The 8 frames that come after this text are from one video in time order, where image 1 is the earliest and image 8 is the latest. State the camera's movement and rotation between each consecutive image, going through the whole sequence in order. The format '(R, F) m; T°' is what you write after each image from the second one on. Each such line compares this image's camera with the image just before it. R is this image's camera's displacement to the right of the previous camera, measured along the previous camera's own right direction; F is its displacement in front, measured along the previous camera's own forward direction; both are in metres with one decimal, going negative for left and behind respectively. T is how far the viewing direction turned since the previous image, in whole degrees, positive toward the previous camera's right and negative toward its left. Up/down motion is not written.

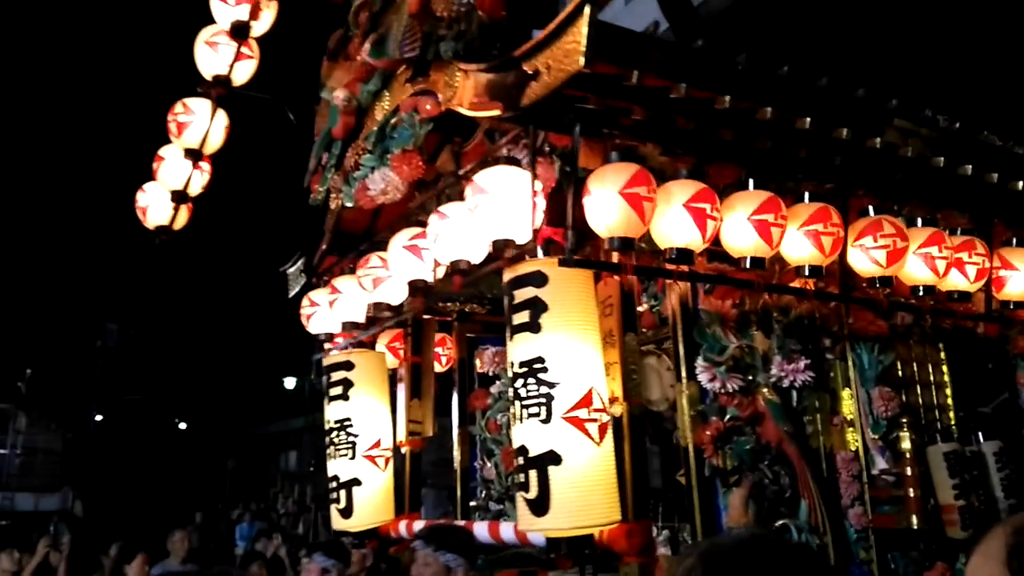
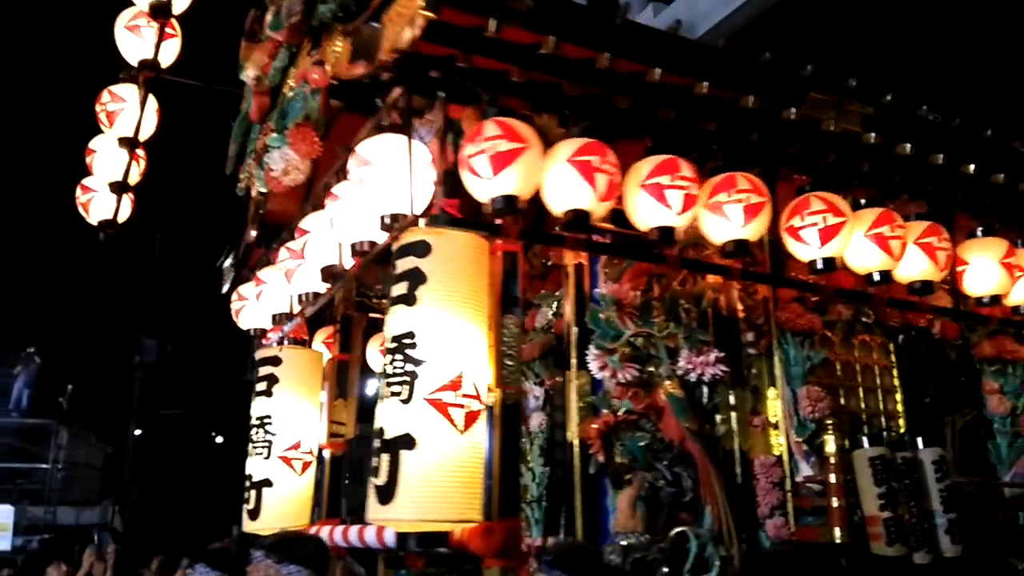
(+1.0, +0.5) m; -3°
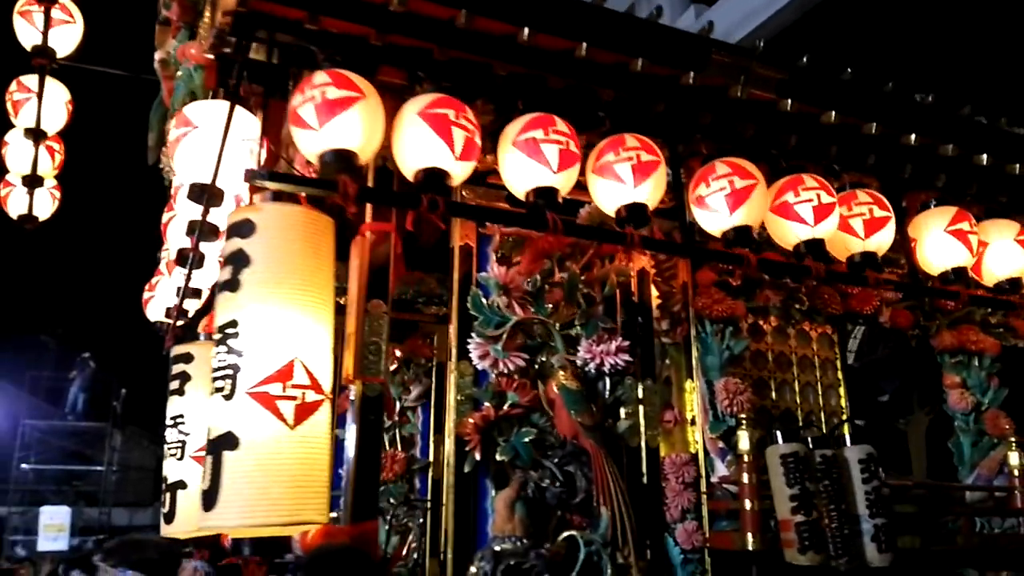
(+0.9, +0.4) m; -3°
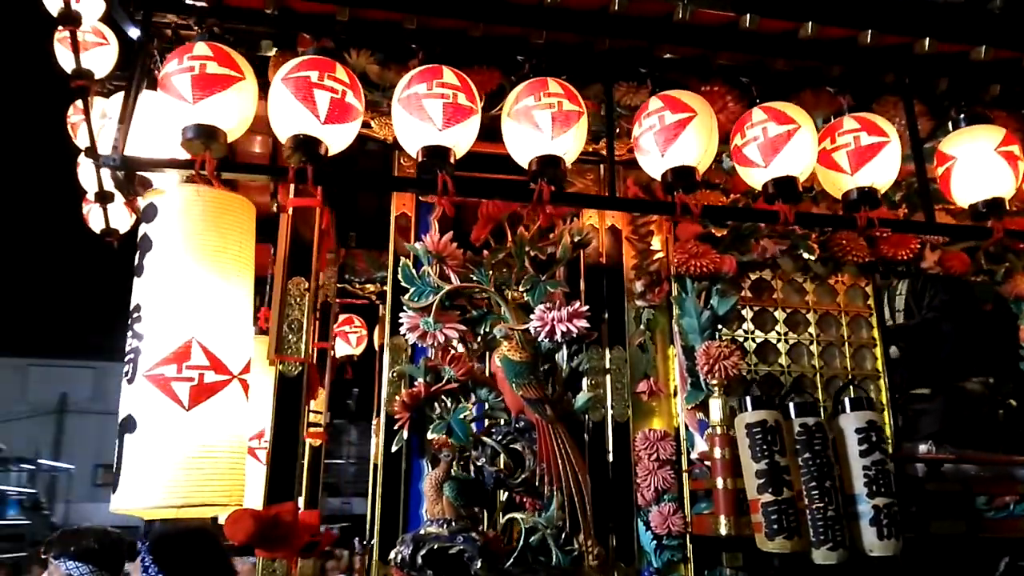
(+1.3, +0.5) m; -13°
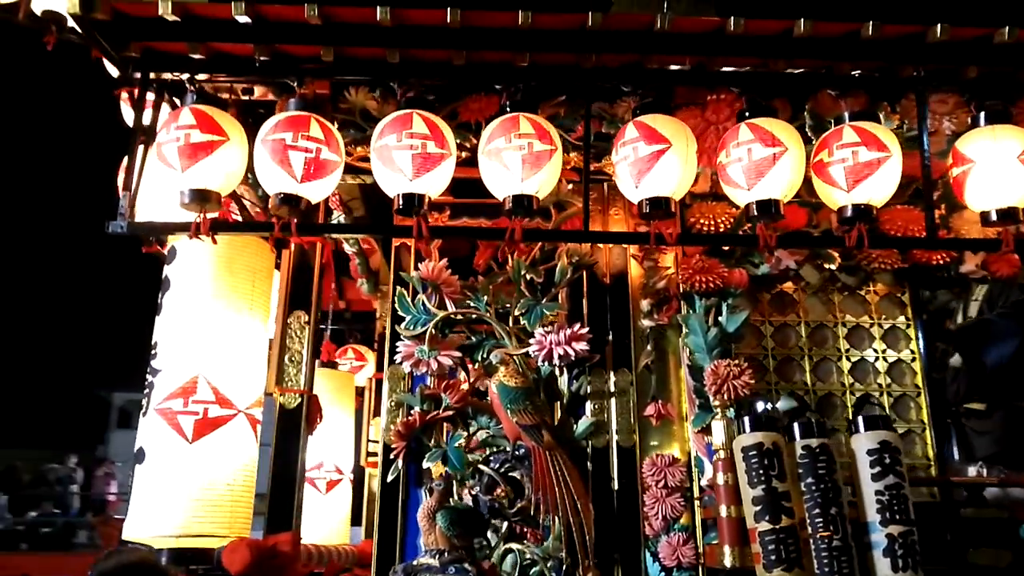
(+0.6, +0.1) m; -8°
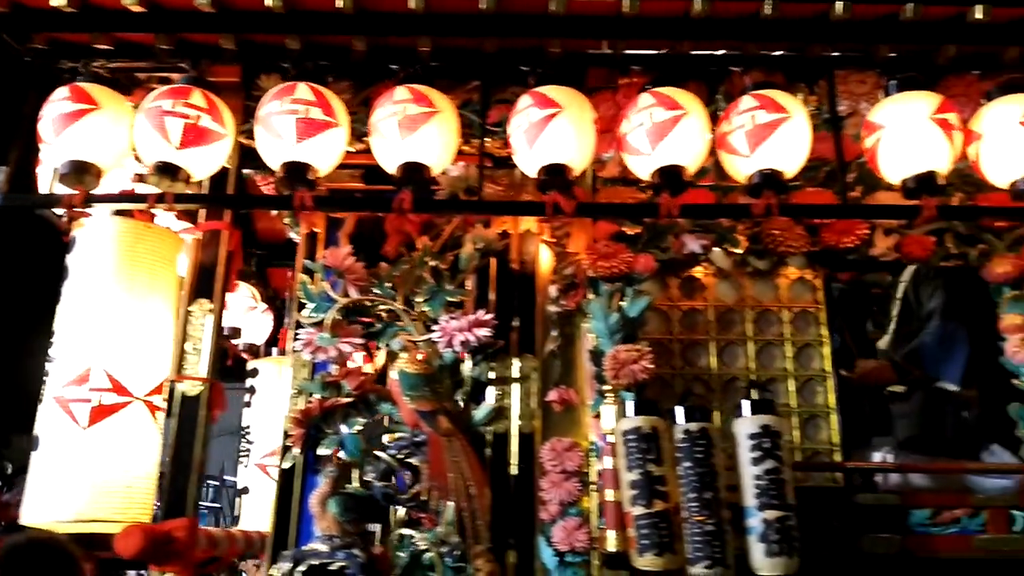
(+0.6, 0.0) m; -2°
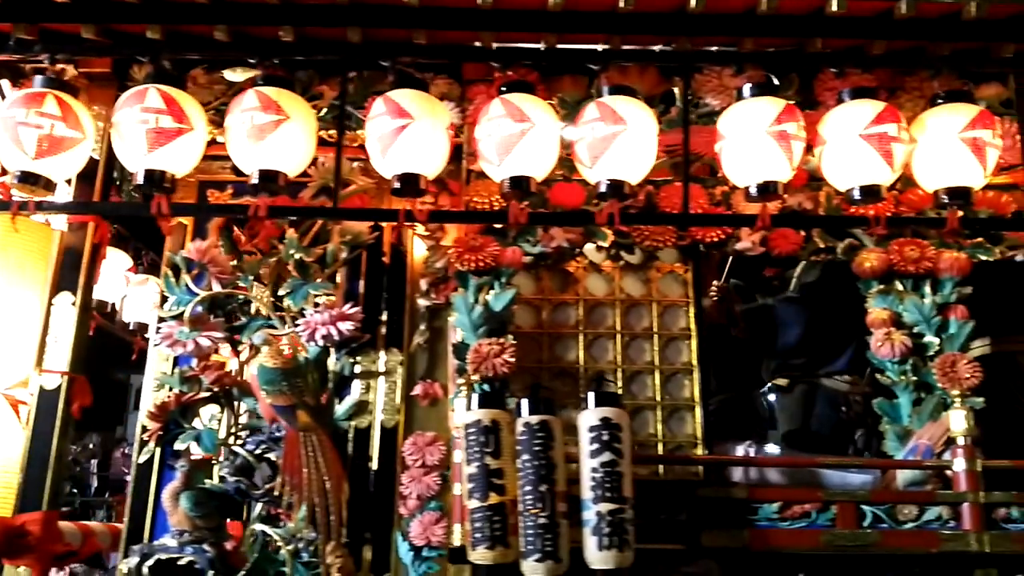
(+0.7, 0.0) m; 0°
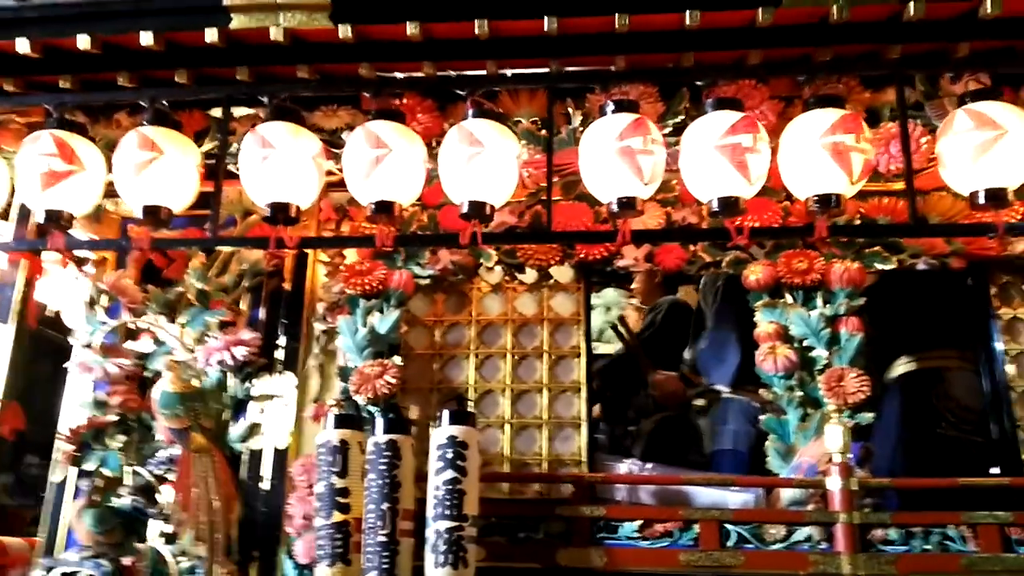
(+1.1, 0.0) m; -6°
